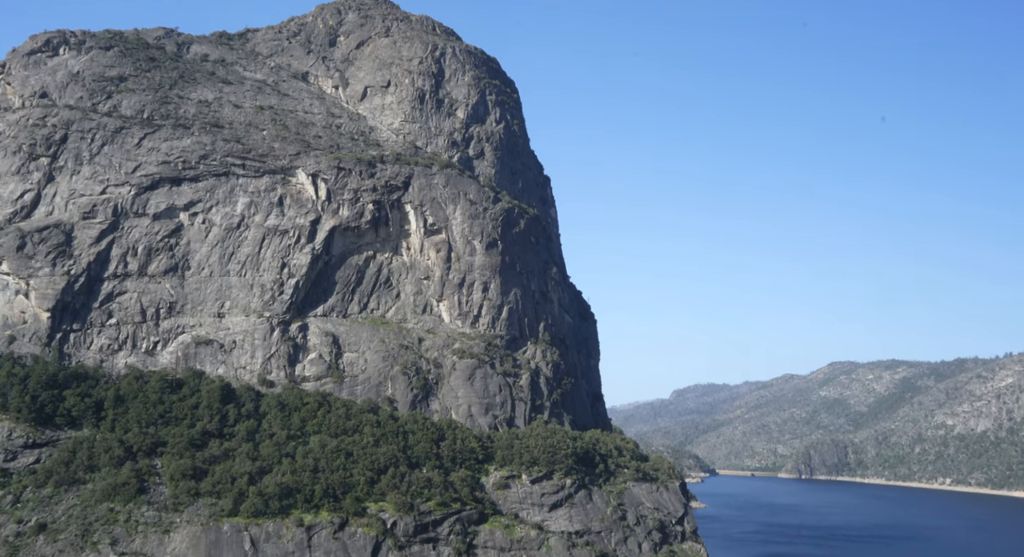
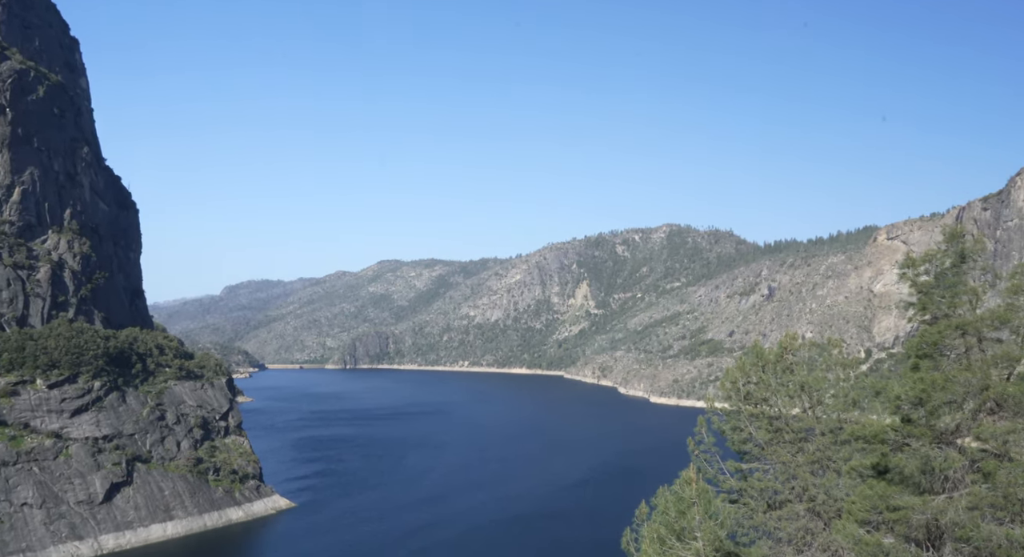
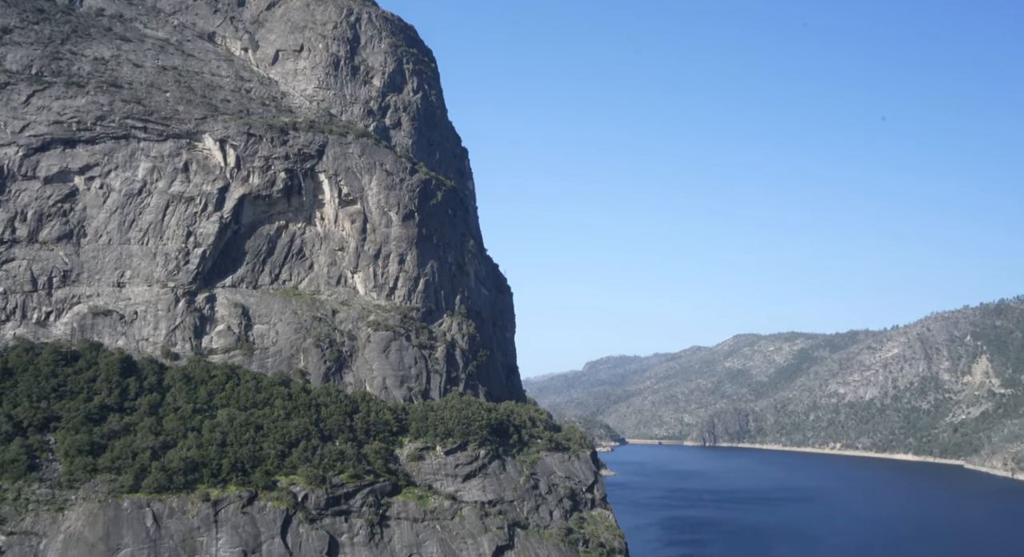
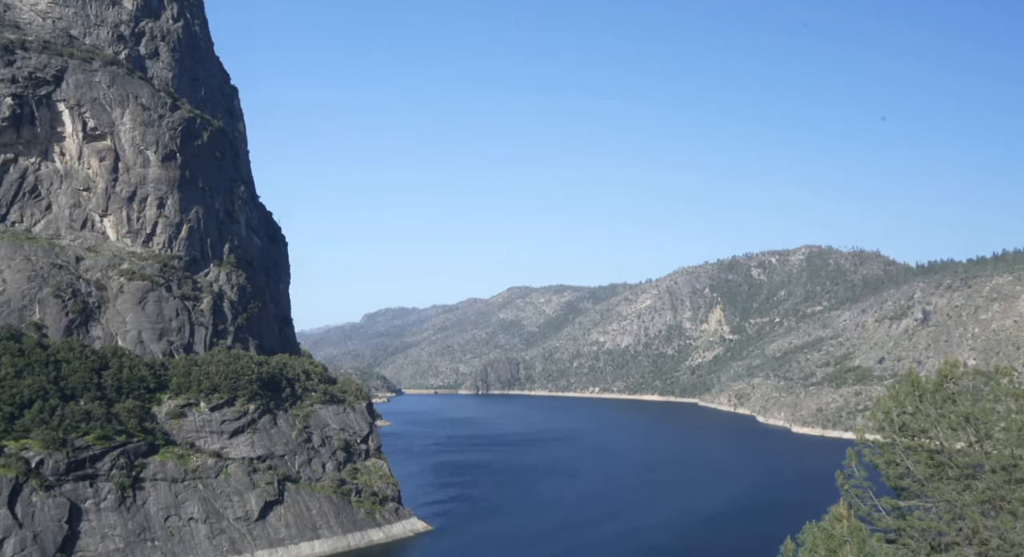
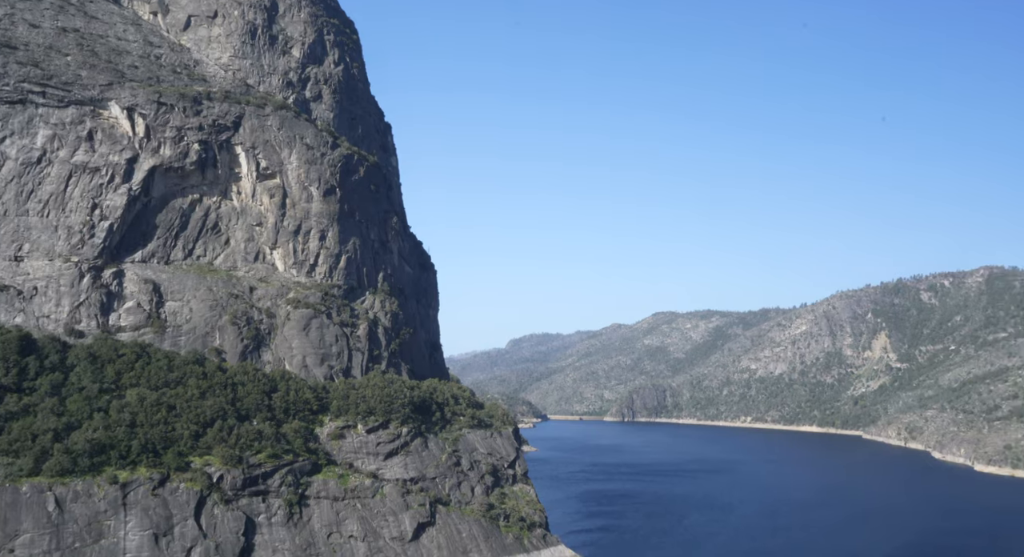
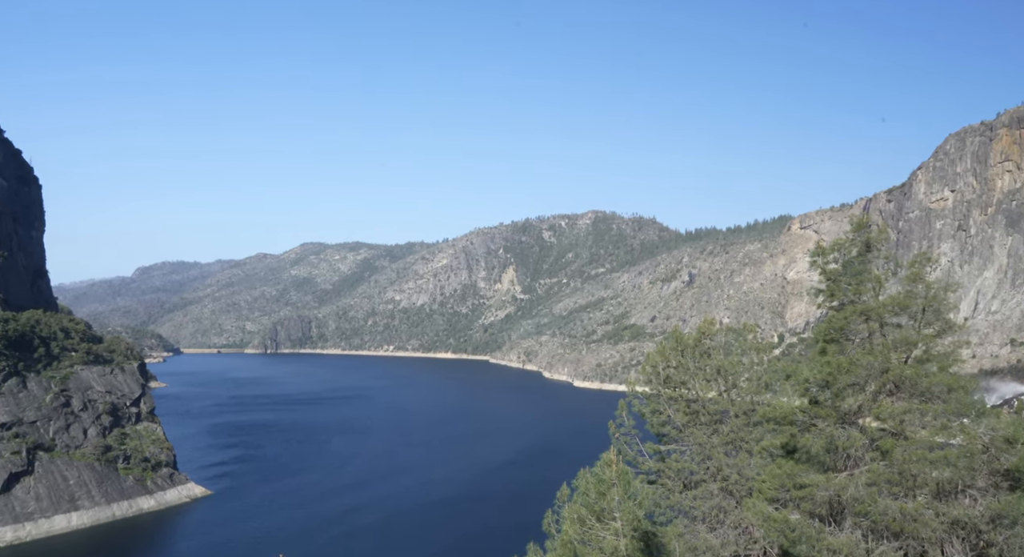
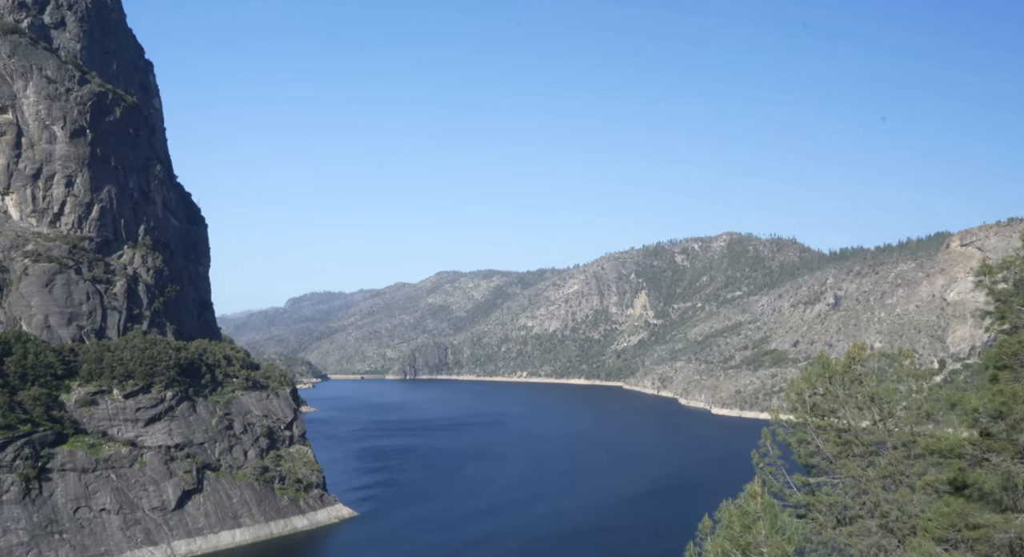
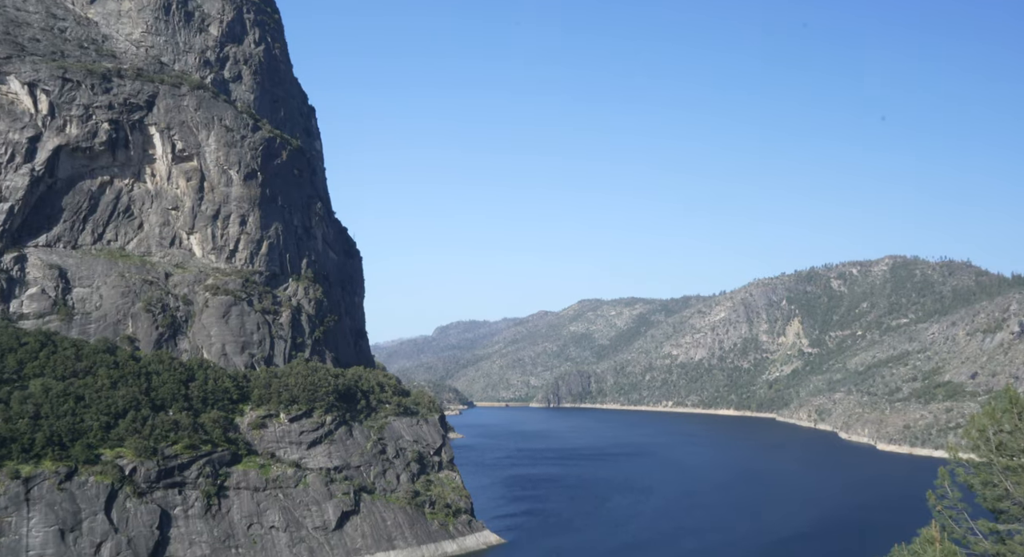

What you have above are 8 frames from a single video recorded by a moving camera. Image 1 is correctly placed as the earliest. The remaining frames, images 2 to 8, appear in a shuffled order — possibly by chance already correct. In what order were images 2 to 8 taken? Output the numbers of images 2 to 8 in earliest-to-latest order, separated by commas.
3, 5, 8, 4, 7, 2, 6
